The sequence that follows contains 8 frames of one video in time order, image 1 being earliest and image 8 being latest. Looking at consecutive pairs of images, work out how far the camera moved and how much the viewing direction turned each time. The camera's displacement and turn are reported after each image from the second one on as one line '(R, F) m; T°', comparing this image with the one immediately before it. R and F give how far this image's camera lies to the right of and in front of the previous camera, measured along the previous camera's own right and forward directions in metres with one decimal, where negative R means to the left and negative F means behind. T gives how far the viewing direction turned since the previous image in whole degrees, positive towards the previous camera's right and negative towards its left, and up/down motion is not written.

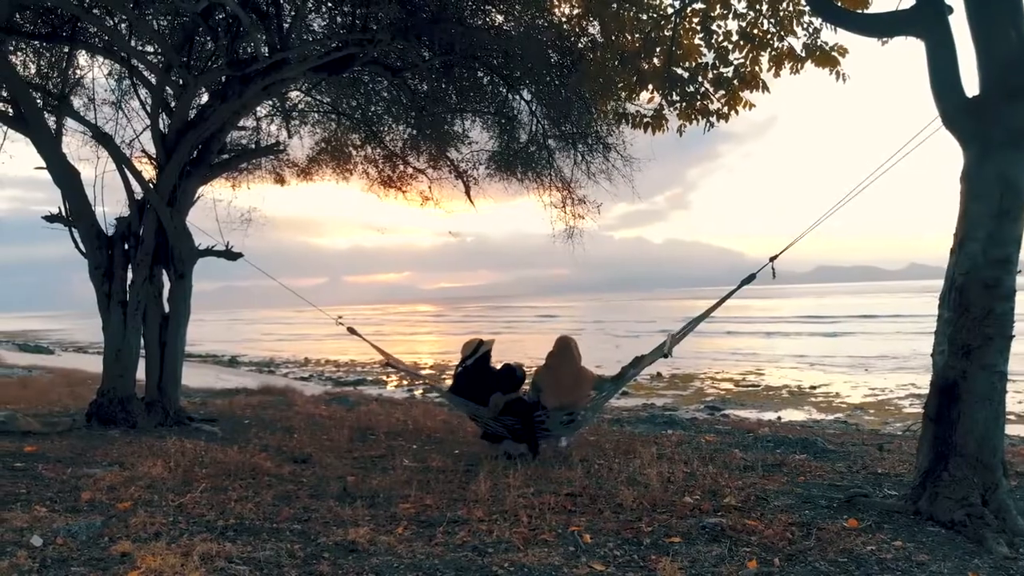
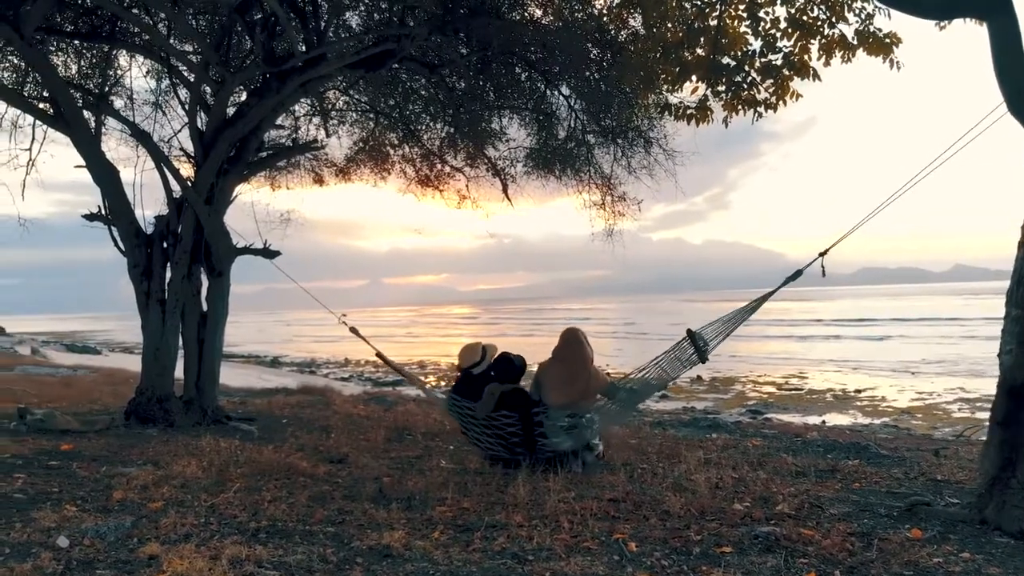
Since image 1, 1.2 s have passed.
(0.0, +0.2) m; -3°
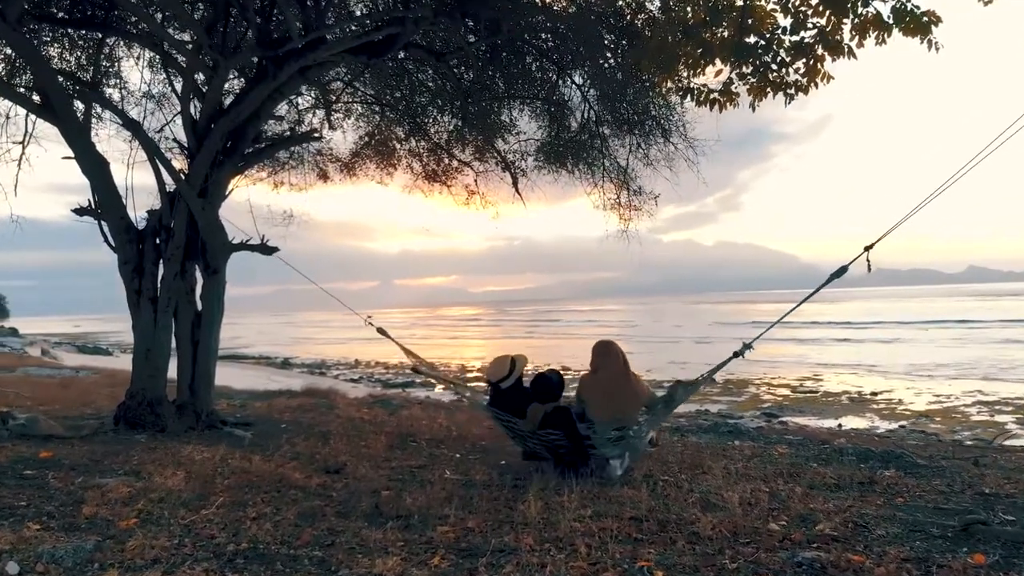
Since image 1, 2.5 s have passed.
(0.0, +0.5) m; -1°
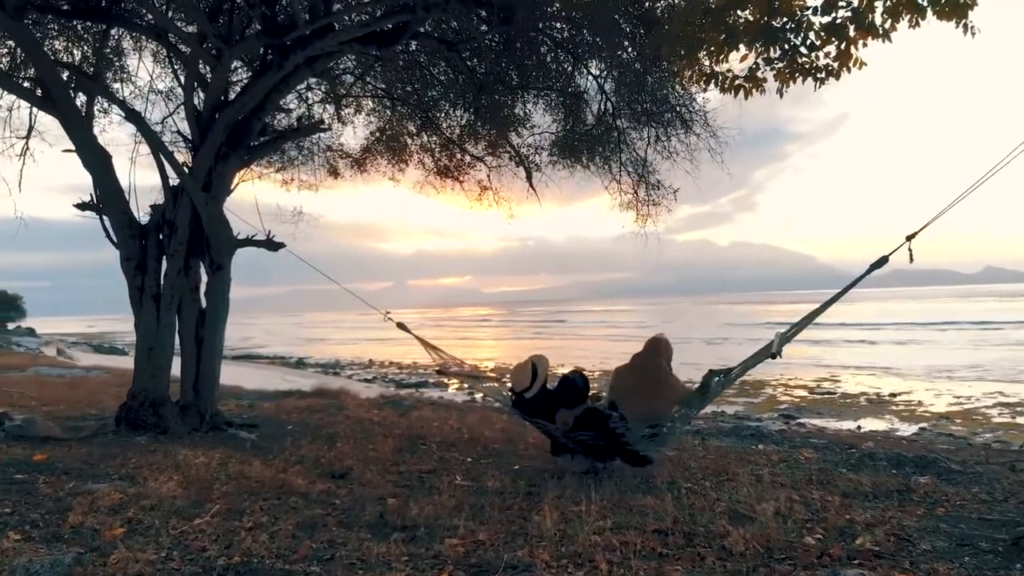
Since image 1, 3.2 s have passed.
(0.0, +0.3) m; -1°
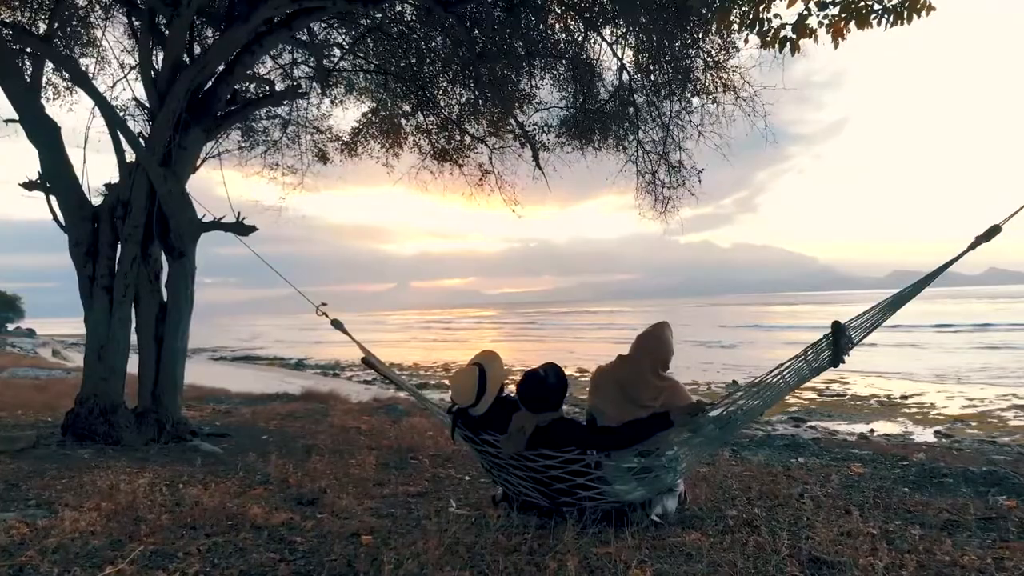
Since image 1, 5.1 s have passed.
(0.0, +1.0) m; 0°
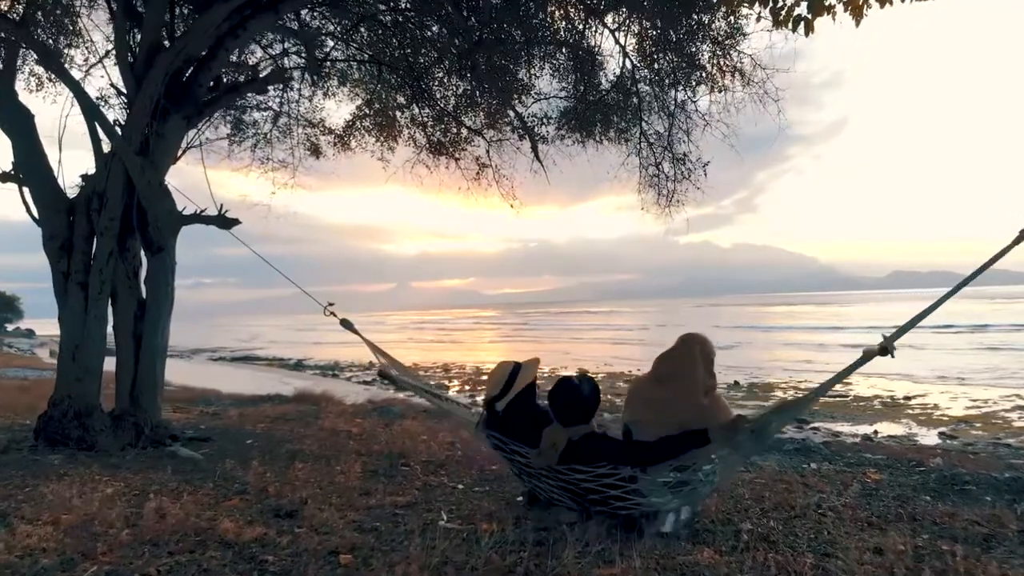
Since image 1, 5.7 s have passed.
(0.0, +0.3) m; 0°
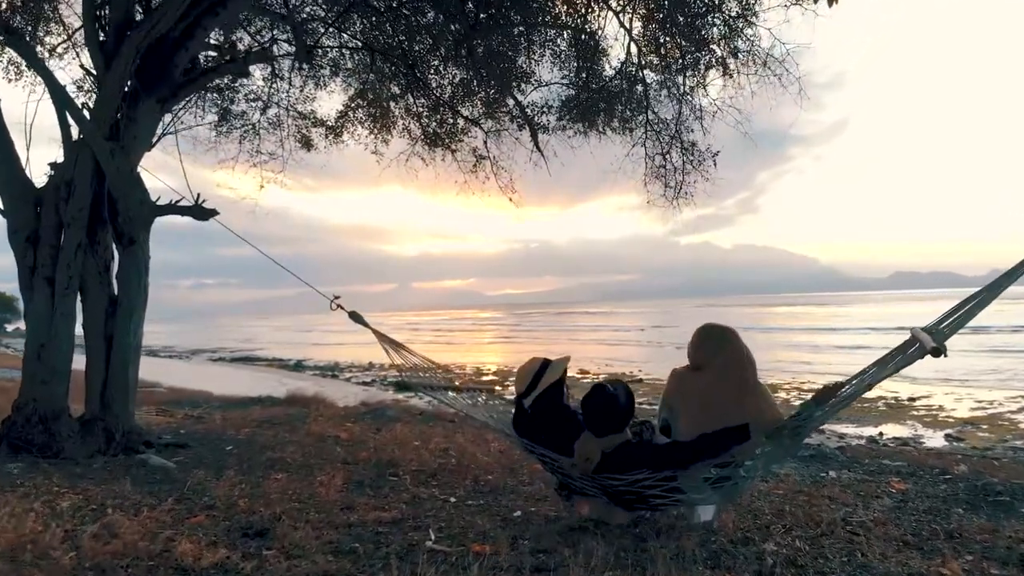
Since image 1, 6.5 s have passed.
(0.0, +0.4) m; 0°
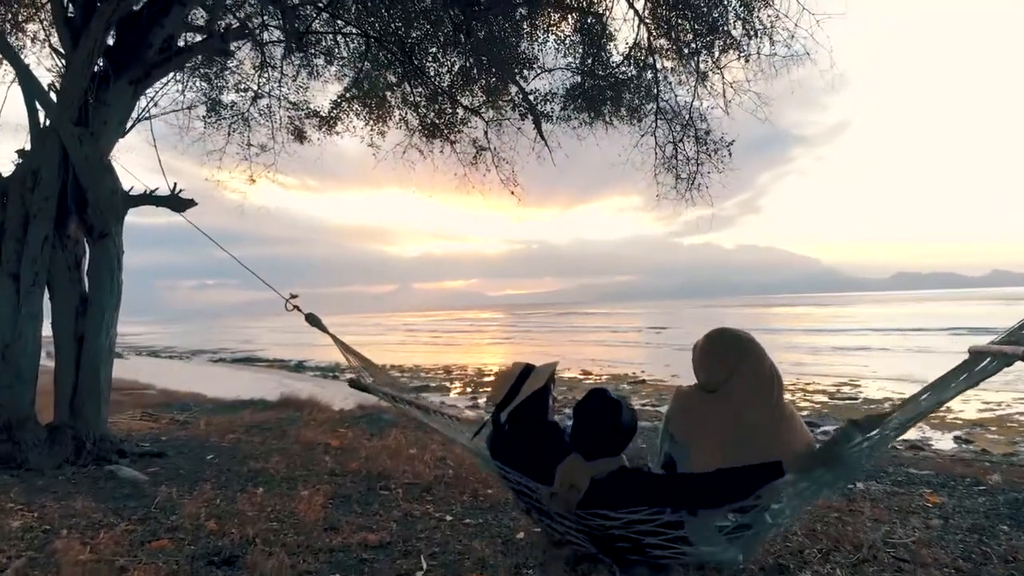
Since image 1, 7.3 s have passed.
(0.0, +0.4) m; 0°
